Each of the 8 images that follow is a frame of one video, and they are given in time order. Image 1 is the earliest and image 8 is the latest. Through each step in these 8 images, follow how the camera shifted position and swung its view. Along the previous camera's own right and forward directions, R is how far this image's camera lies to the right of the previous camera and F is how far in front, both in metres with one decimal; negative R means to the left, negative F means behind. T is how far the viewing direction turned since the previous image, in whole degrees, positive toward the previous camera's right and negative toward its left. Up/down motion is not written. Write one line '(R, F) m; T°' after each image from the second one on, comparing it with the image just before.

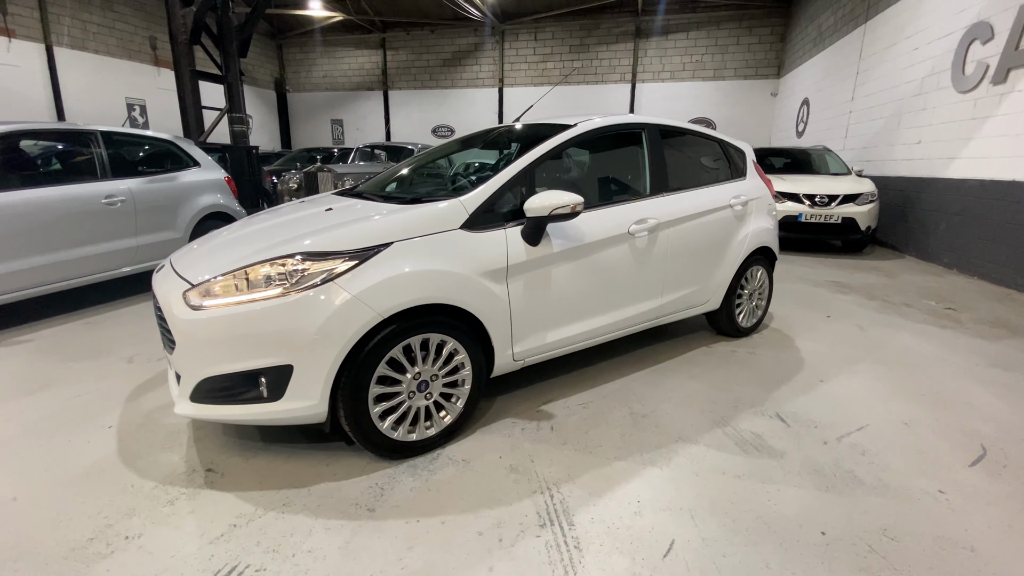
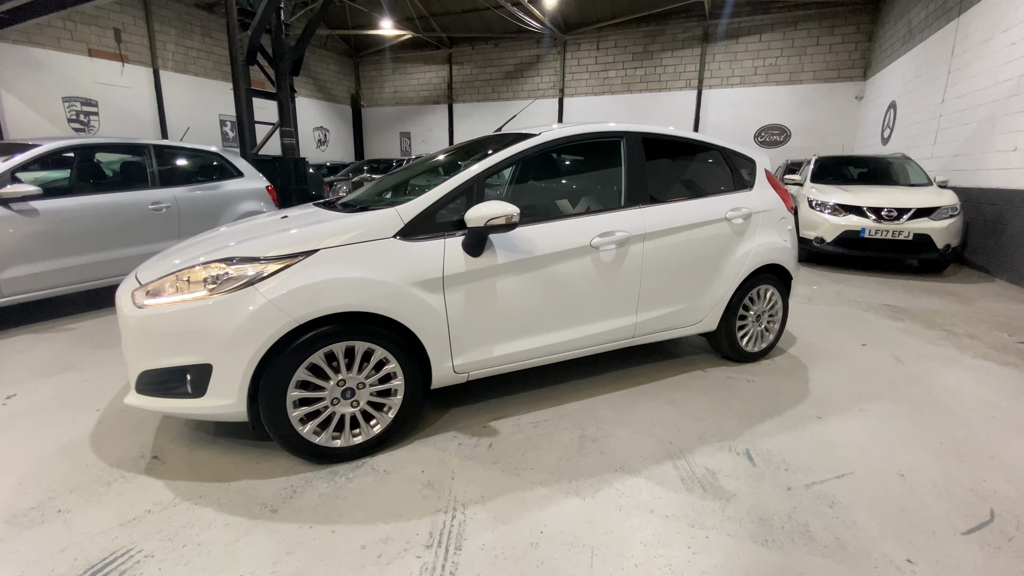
(+0.6, +0.1) m; -9°
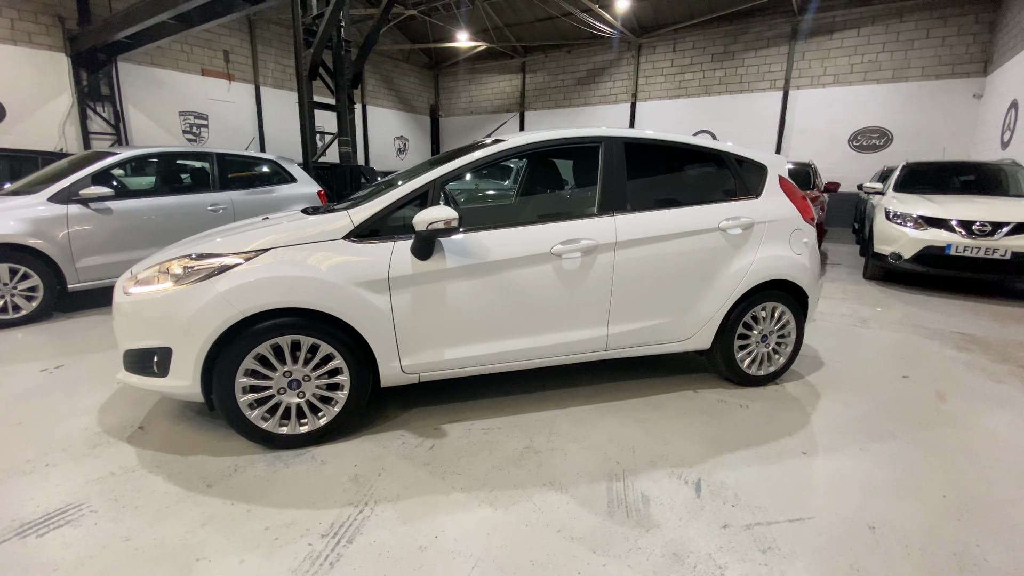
(+0.6, +0.1) m; -10°
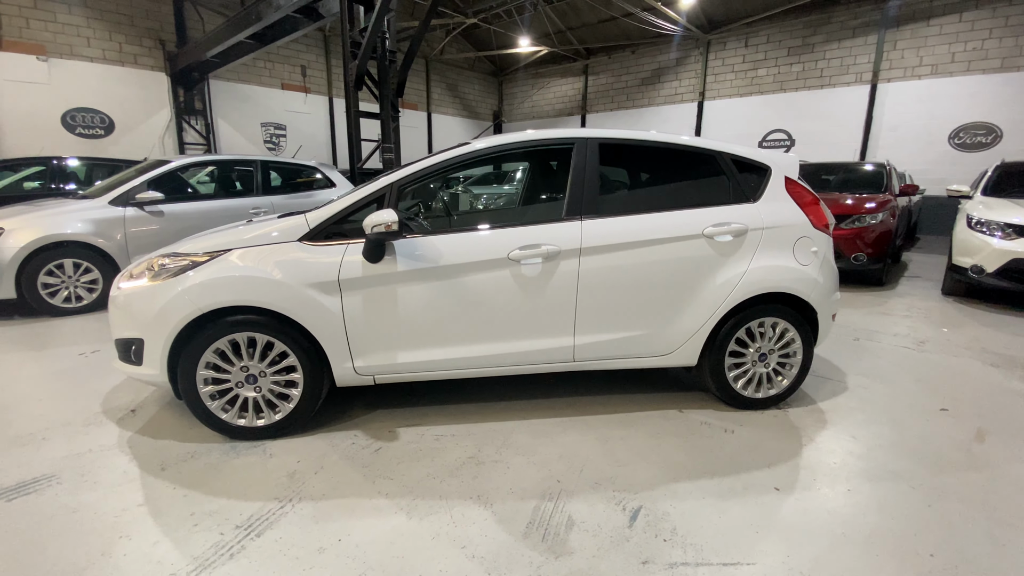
(+0.5, +0.1) m; -9°
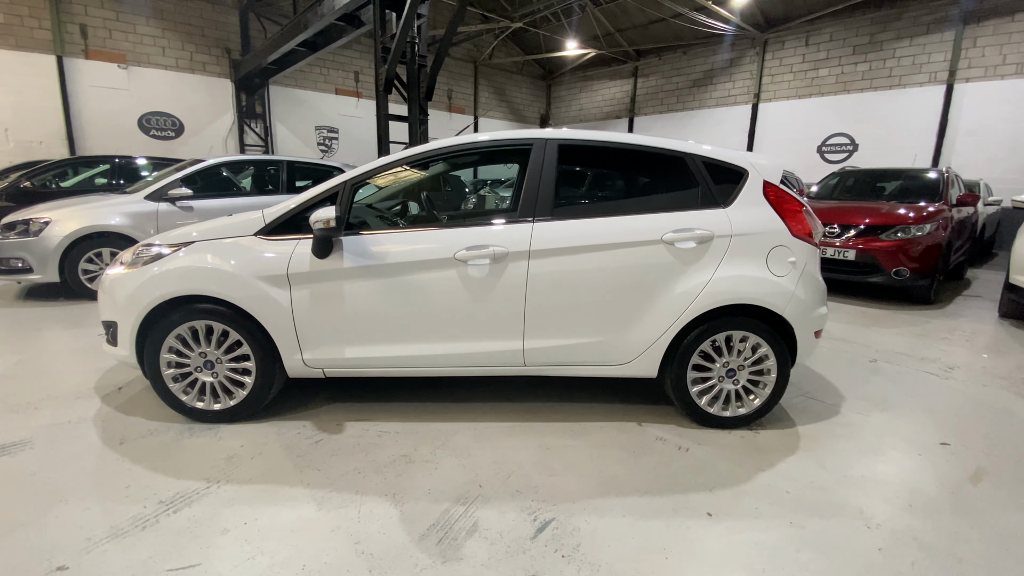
(+0.5, +0.1) m; -6°
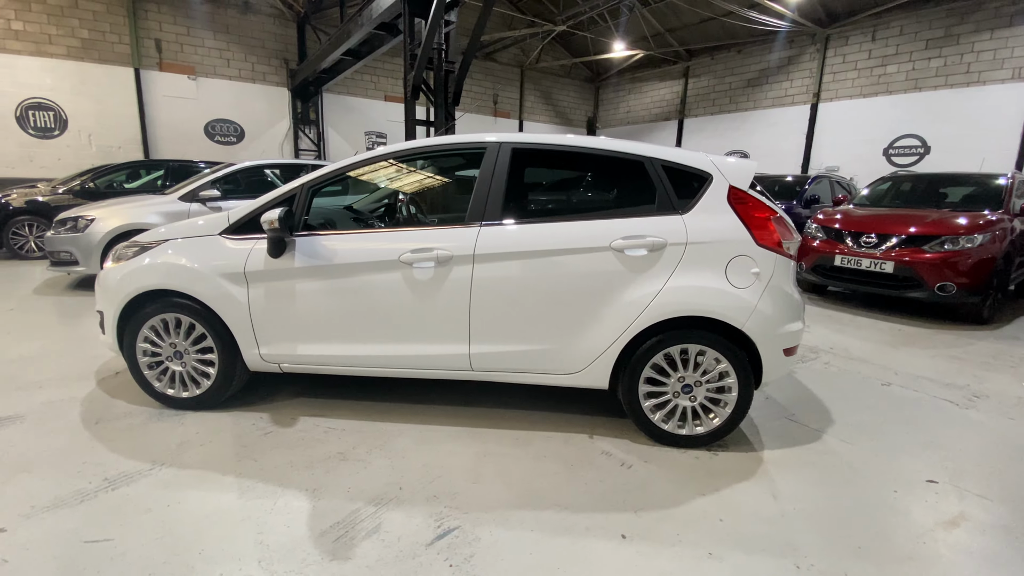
(+0.5, 0.0) m; -7°
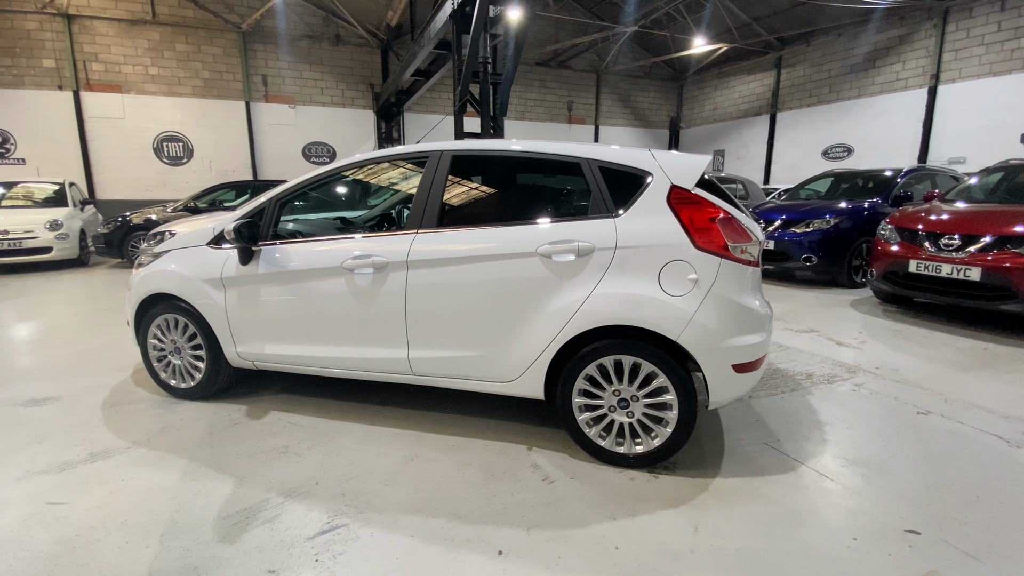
(+0.8, +0.1) m; -12°
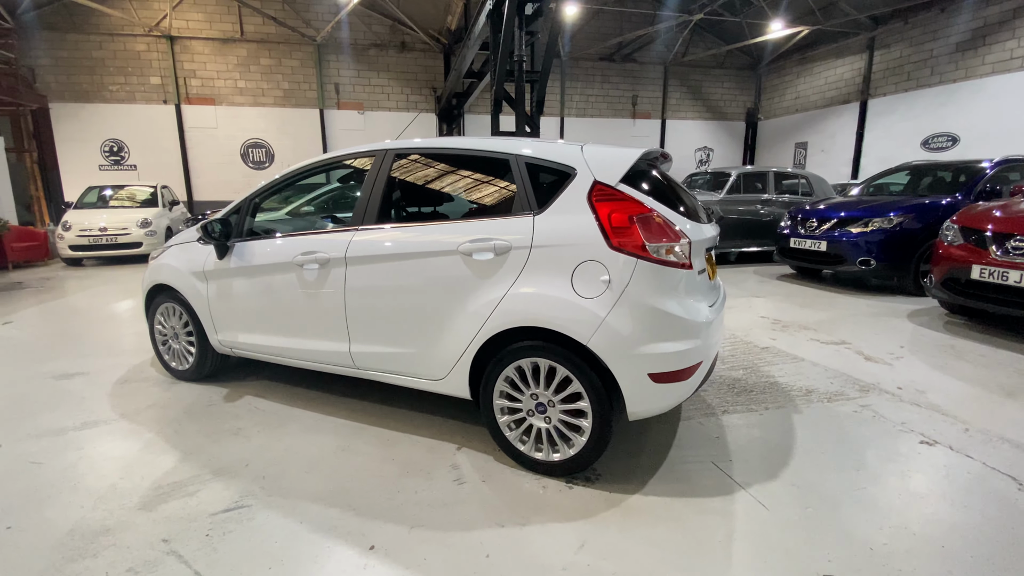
(+0.7, +0.1) m; -9°
